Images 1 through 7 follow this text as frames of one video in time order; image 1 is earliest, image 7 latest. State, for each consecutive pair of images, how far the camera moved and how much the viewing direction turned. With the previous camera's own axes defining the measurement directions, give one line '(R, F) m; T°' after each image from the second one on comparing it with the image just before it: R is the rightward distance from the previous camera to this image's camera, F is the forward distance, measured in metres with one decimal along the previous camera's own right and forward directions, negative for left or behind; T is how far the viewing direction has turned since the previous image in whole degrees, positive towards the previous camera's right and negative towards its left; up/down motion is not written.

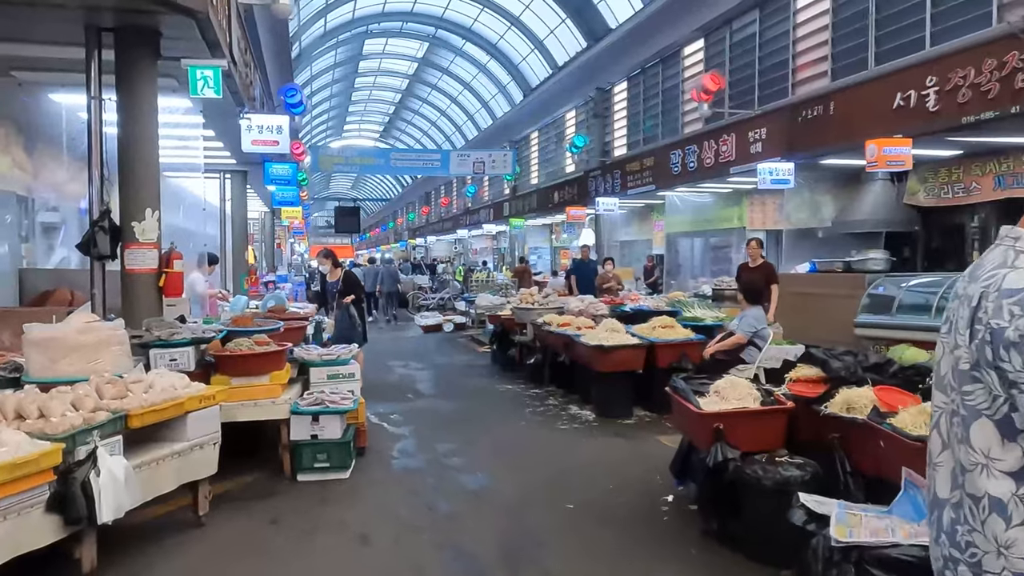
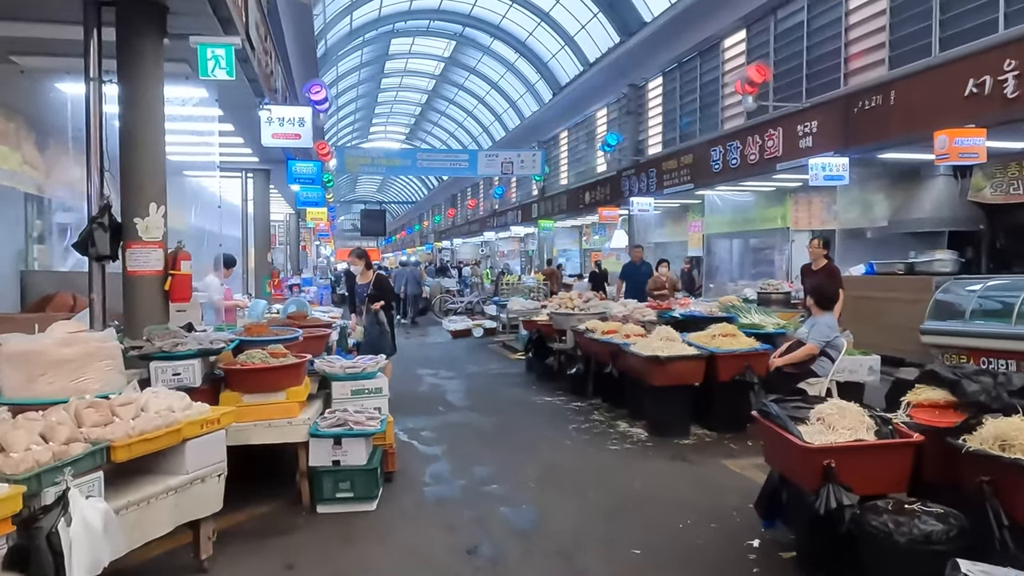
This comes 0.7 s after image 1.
(-0.1, +0.5) m; -2°
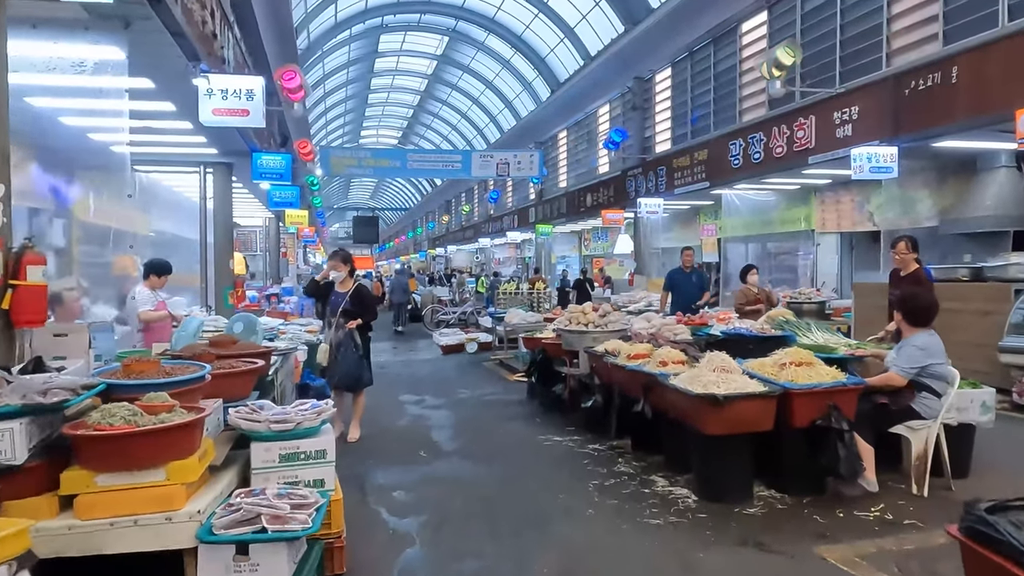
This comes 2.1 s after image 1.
(0.0, +1.3) m; 0°
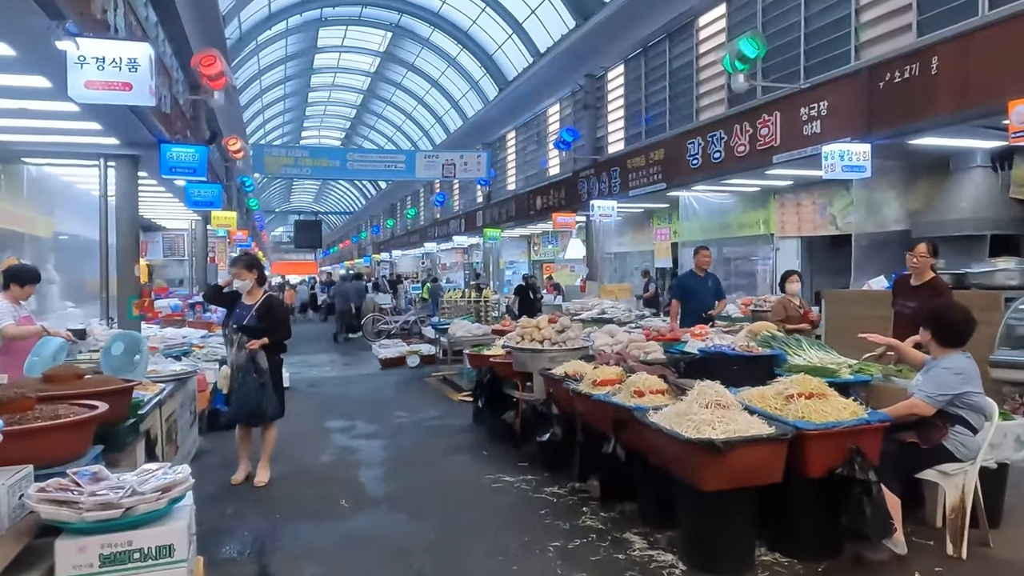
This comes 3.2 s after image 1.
(0.0, +0.8) m; +4°
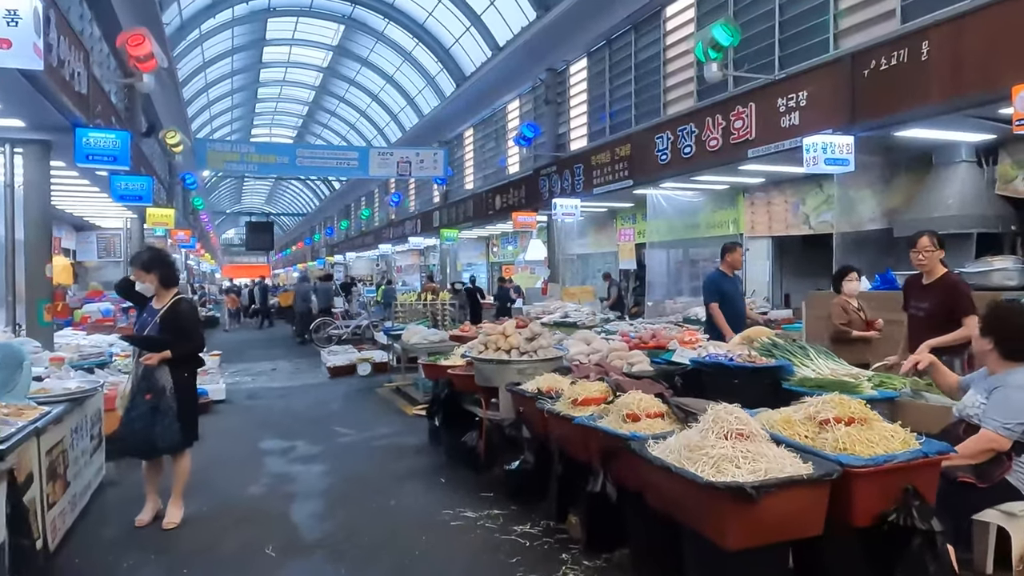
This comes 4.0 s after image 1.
(0.0, +0.7) m; +3°
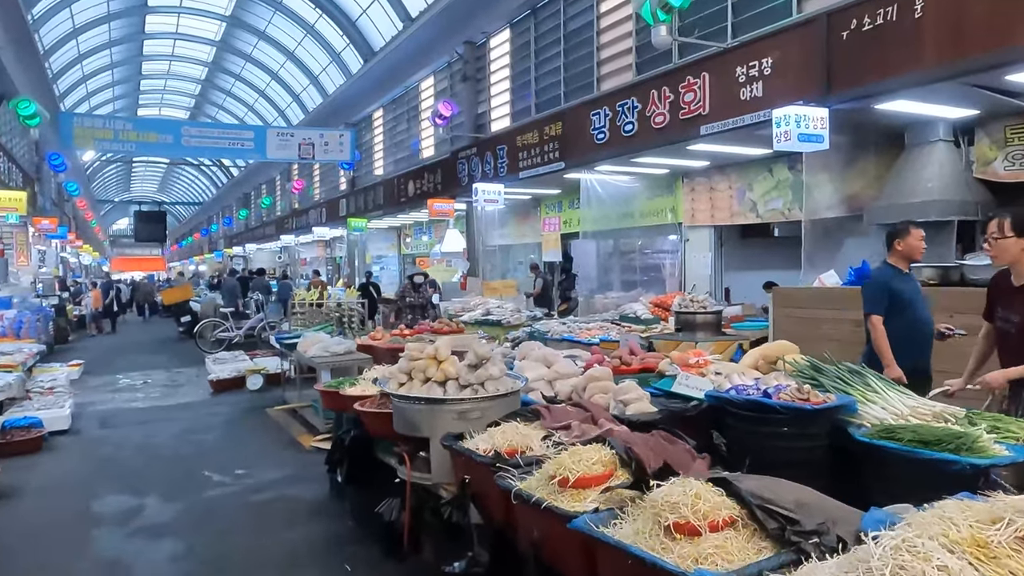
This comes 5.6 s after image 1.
(-0.1, +1.2) m; +7°
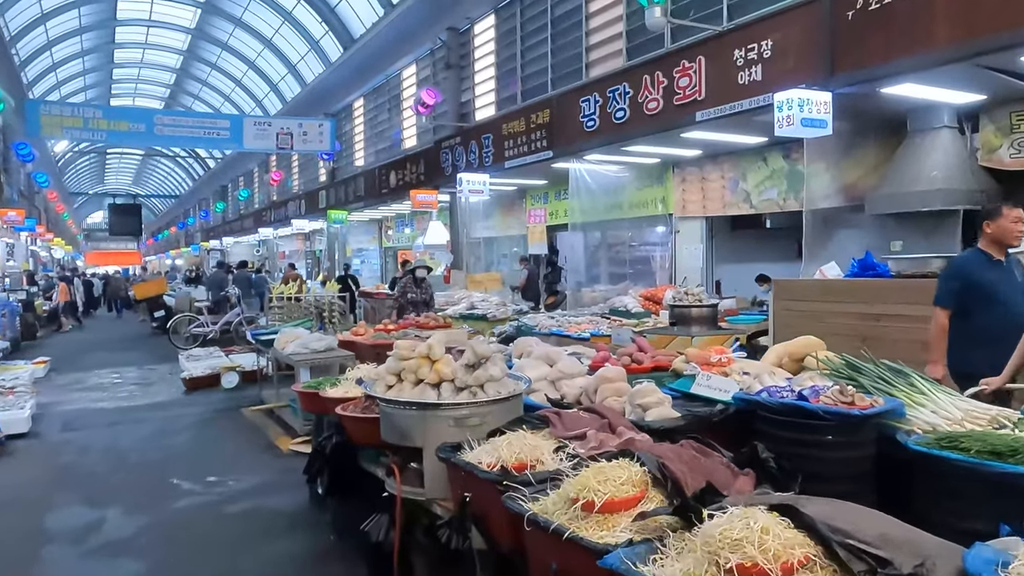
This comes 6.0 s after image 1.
(-0.1, +0.3) m; +1°
